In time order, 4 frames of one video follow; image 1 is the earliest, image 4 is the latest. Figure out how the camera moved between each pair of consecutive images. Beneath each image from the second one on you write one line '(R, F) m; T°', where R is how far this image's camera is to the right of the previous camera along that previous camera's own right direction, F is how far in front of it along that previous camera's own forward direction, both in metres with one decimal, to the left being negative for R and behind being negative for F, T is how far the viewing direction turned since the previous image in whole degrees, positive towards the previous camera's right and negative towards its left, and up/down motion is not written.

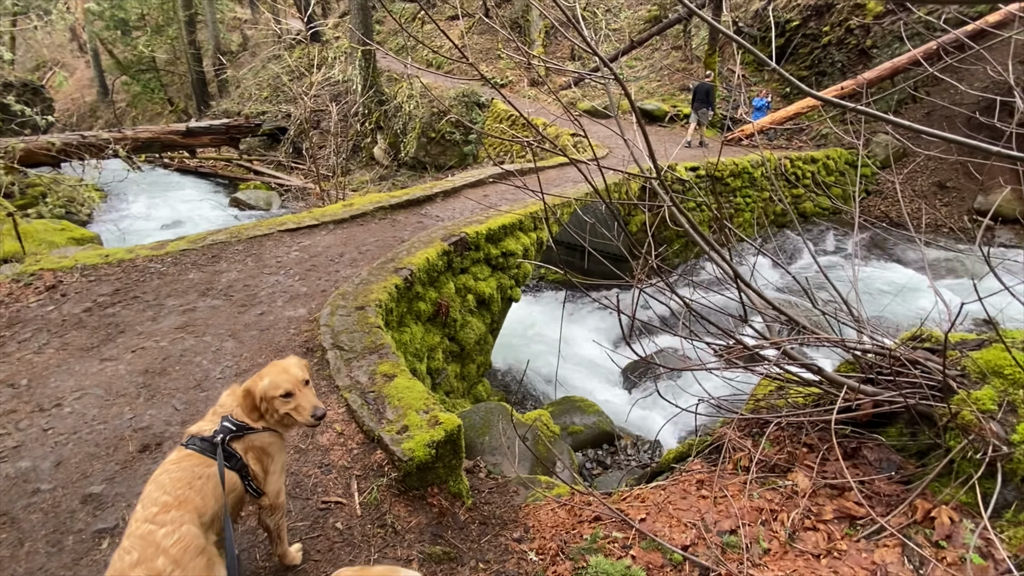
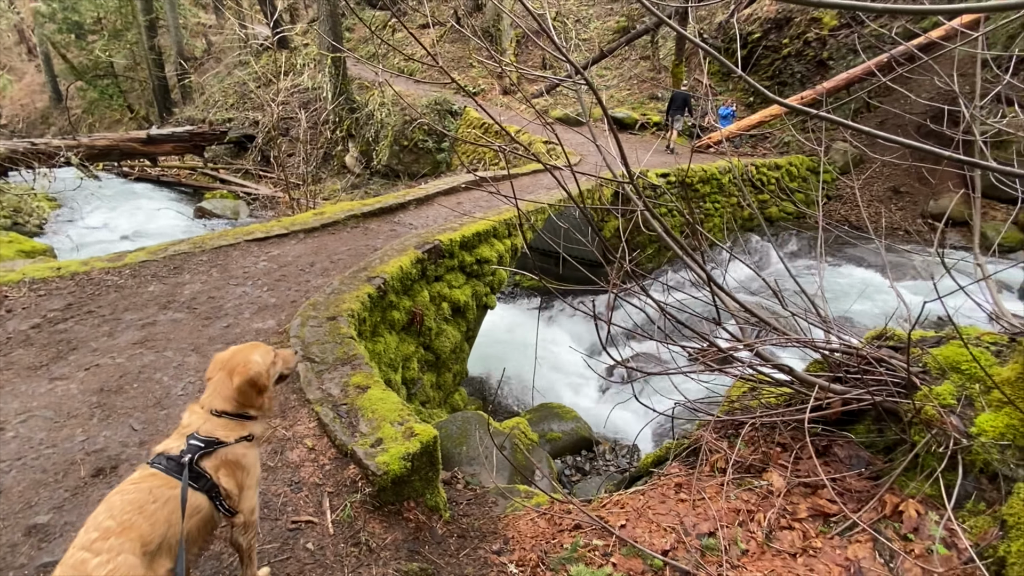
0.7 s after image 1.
(0.0, 0.0) m; +3°
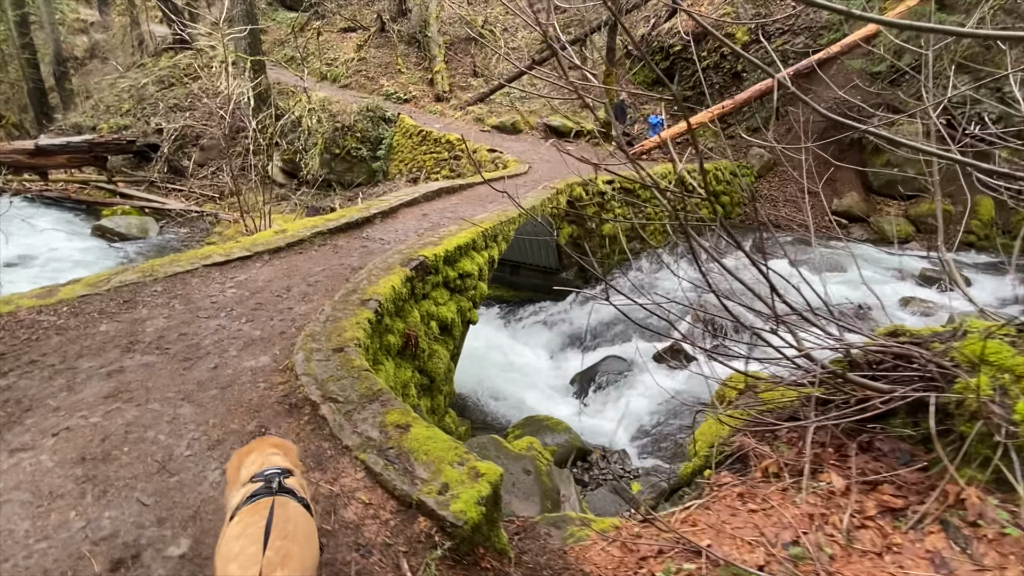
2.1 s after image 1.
(-0.8, +0.2) m; +9°
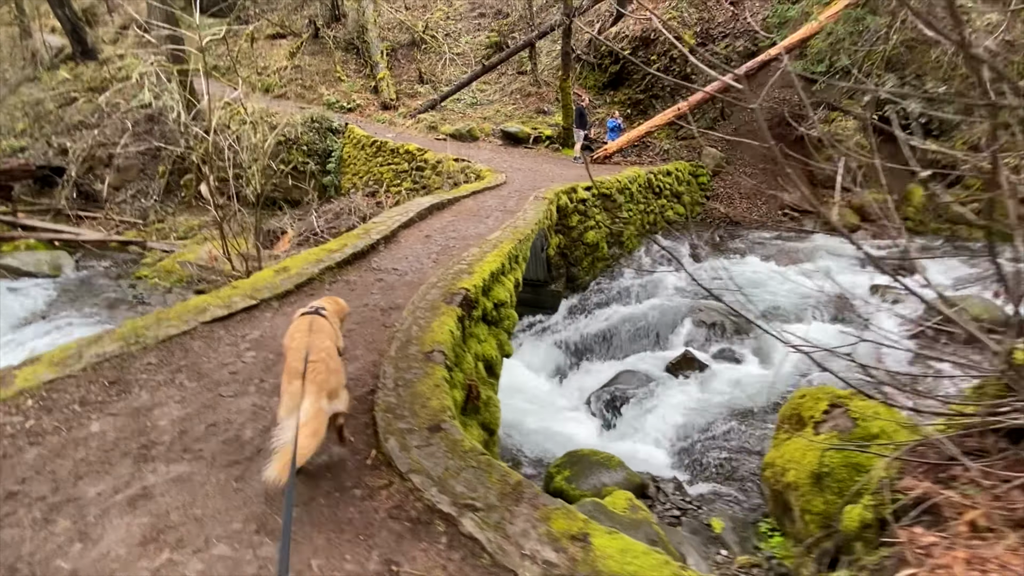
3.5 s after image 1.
(-1.2, +0.8) m; +7°
